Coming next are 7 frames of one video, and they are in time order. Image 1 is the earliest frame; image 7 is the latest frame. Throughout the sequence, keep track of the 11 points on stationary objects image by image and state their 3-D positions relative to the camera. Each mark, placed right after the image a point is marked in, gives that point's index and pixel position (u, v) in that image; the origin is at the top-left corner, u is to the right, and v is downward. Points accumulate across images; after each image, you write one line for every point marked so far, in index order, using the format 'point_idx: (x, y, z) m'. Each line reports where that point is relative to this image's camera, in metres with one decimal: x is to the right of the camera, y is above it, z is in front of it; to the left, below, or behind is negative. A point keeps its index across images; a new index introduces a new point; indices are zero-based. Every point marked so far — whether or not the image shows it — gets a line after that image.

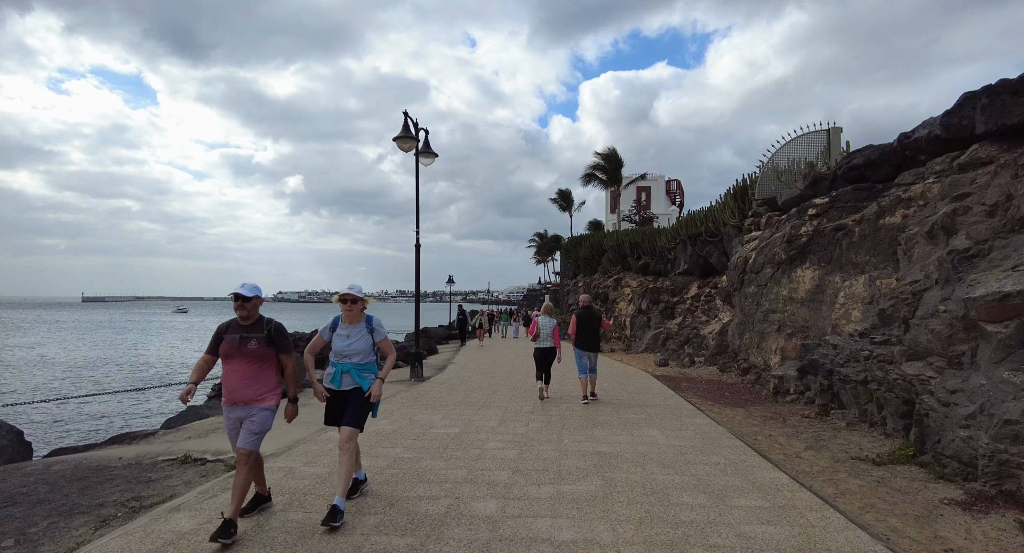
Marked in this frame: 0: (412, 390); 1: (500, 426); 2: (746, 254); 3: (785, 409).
0: (-2.1, -2.4, +10.8) m
1: (-0.2, -2.1, +7.2) m
2: (+5.9, +0.6, +12.9) m
3: (+4.6, -2.2, +8.7) m
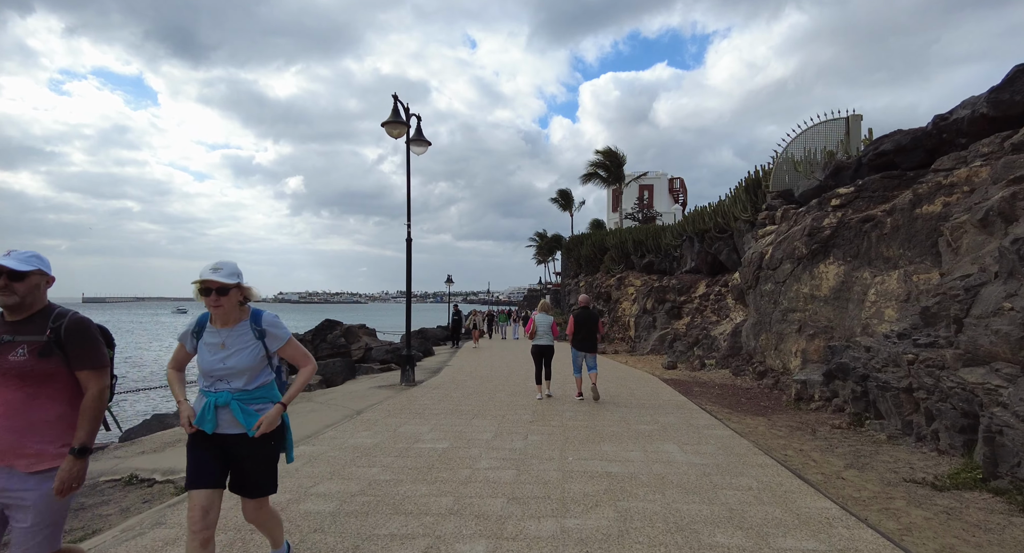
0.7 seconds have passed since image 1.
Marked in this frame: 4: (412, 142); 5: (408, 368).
0: (-2.1, -2.3, +9.9) m
1: (-0.2, -2.0, +6.3) m
2: (+5.8, +0.6, +12.1) m
3: (+4.6, -2.1, +7.8) m
4: (-2.3, +3.1, +11.7) m
5: (-2.3, -2.0, +11.2) m
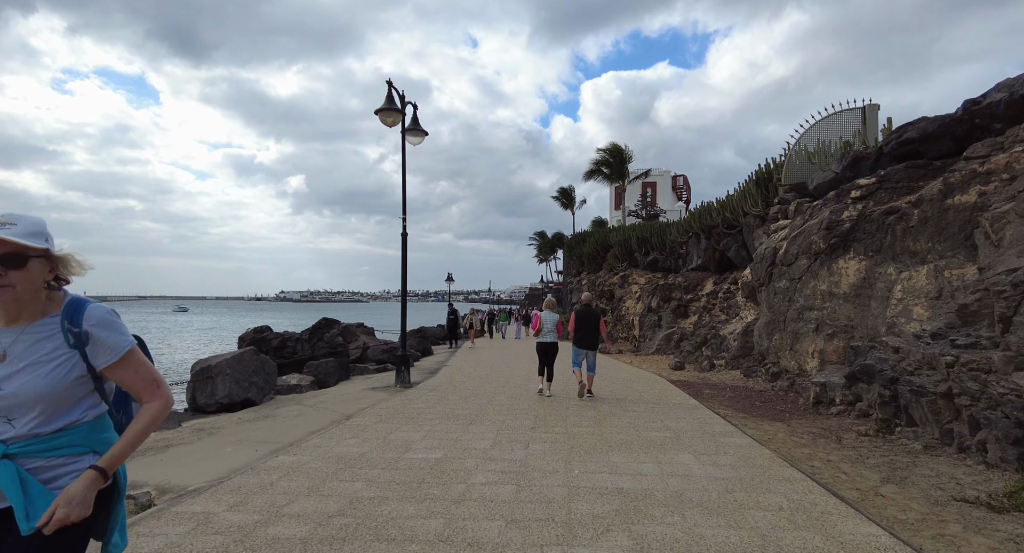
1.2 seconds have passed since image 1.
0: (-2.1, -2.2, +9.4) m
1: (-0.2, -1.9, +5.8) m
2: (+5.8, +0.7, +11.6) m
3: (+4.6, -2.1, +7.3) m
4: (-2.3, +3.1, +11.2) m
5: (-2.3, -1.9, +10.6) m
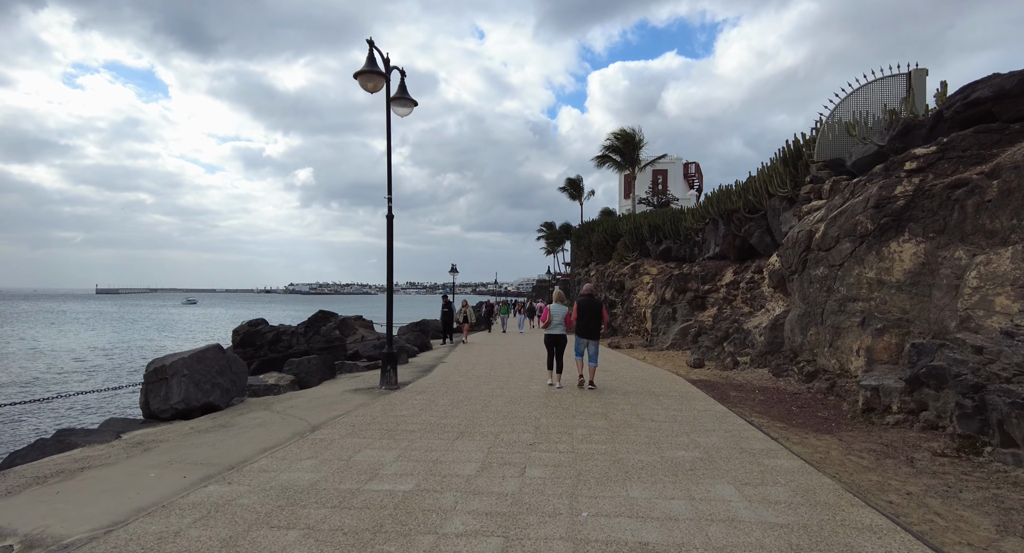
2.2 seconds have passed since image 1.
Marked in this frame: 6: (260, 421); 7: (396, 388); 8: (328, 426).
0: (-2.2, -2.0, +8.2) m
1: (-0.3, -1.8, +4.6) m
2: (+5.8, +1.0, +10.2) m
3: (+4.5, -1.9, +6.0) m
4: (-2.3, +3.4, +10.0) m
5: (-2.3, -1.7, +9.5) m
6: (-3.5, -2.0, +7.2) m
7: (-2.1, -2.0, +9.3) m
8: (-2.3, -1.9, +6.6) m
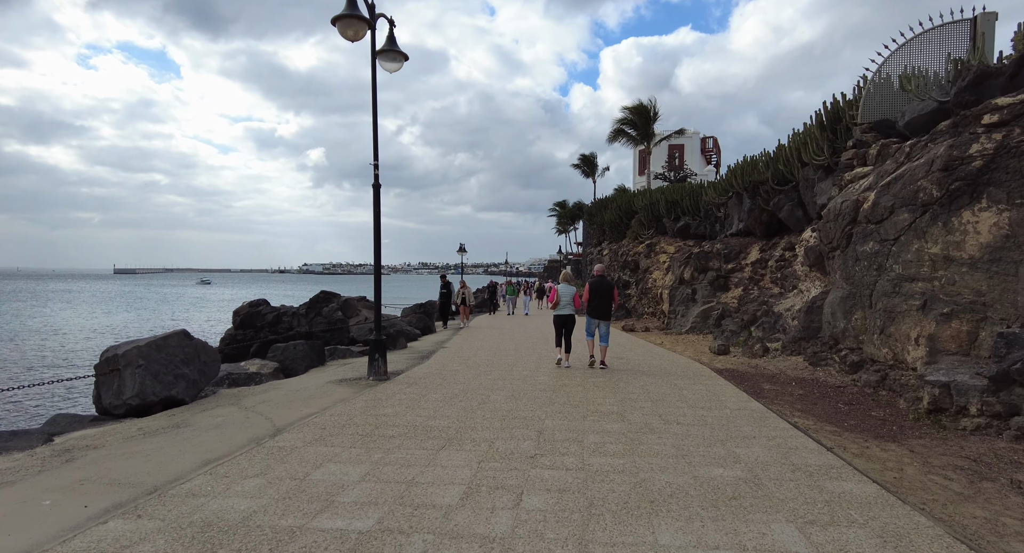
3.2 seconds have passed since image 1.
0: (-2.1, -1.7, +7.2) m
1: (-0.3, -1.6, +3.6) m
2: (+5.9, +1.4, +8.9) m
3: (+4.5, -1.6, +4.9) m
4: (-2.2, +3.8, +8.8) m
5: (-2.2, -1.3, +8.4) m
6: (-3.5, -1.7, +6.2) m
7: (-2.1, -1.7, +8.3) m
8: (-2.4, -1.6, +5.6) m
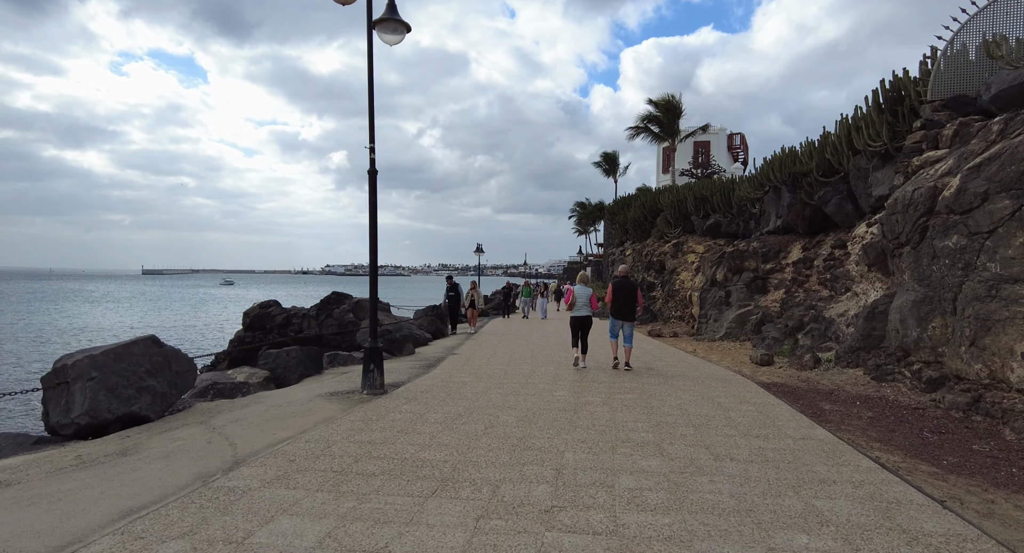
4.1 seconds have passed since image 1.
0: (-2.0, -1.7, +6.2) m
1: (-0.3, -1.6, +2.5) m
2: (+6.1, +1.3, +7.6) m
3: (+4.6, -1.6, +3.6) m
4: (-2.0, +3.8, +7.7) m
5: (-2.0, -1.3, +7.4) m
6: (-3.4, -1.7, +5.3) m
7: (-1.9, -1.6, +7.3) m
8: (-2.3, -1.6, +4.6) m
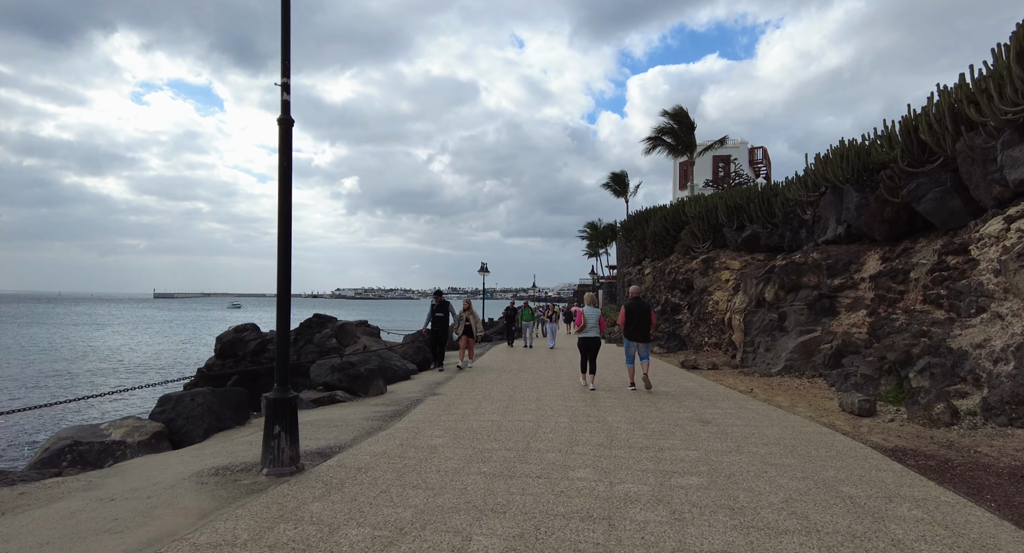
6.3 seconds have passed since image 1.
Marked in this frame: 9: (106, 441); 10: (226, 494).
0: (-2.1, -1.7, +3.4) m
1: (-0.5, -1.4, -0.4) m
2: (+6.1, +1.3, +4.8) m
3: (+4.4, -1.5, +0.7) m
4: (-2.1, +3.7, +5.2) m
5: (-2.1, -1.4, +4.6) m
6: (-3.5, -1.7, +2.5) m
7: (-1.9, -1.7, +4.5) m
8: (-2.4, -1.6, +1.8) m
9: (-4.8, -1.9, +6.1) m
10: (-2.4, -1.8, +4.2) m
